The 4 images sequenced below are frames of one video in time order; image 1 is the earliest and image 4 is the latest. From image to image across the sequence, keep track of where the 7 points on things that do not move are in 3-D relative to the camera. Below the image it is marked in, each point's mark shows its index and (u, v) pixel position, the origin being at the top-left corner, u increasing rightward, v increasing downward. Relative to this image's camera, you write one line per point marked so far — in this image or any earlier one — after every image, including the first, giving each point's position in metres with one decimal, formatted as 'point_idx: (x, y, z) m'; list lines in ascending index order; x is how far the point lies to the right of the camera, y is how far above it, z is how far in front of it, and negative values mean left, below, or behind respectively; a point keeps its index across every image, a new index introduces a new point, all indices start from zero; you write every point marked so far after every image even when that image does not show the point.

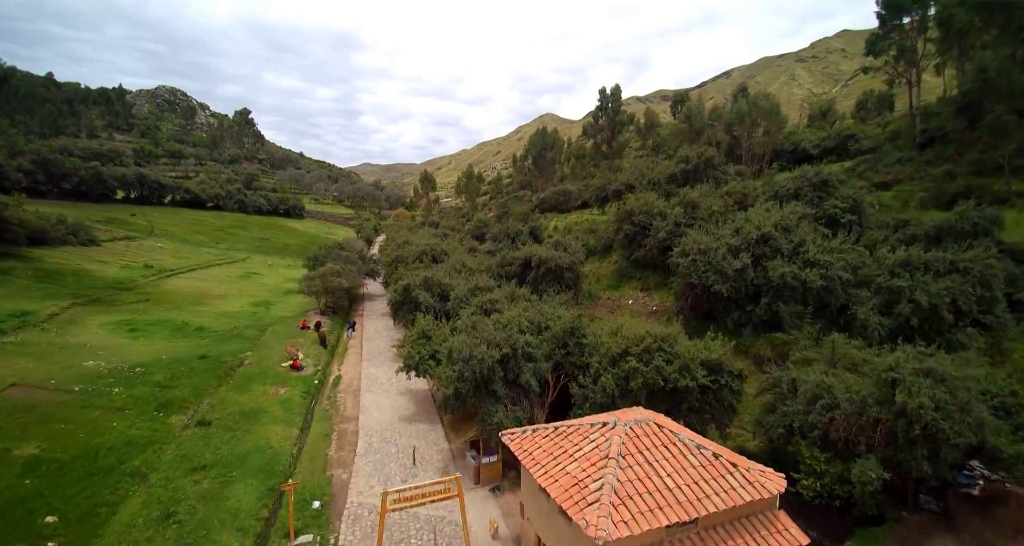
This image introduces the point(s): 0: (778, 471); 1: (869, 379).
0: (+10.7, -7.9, +18.2) m
1: (+13.6, -4.1, +17.2) m
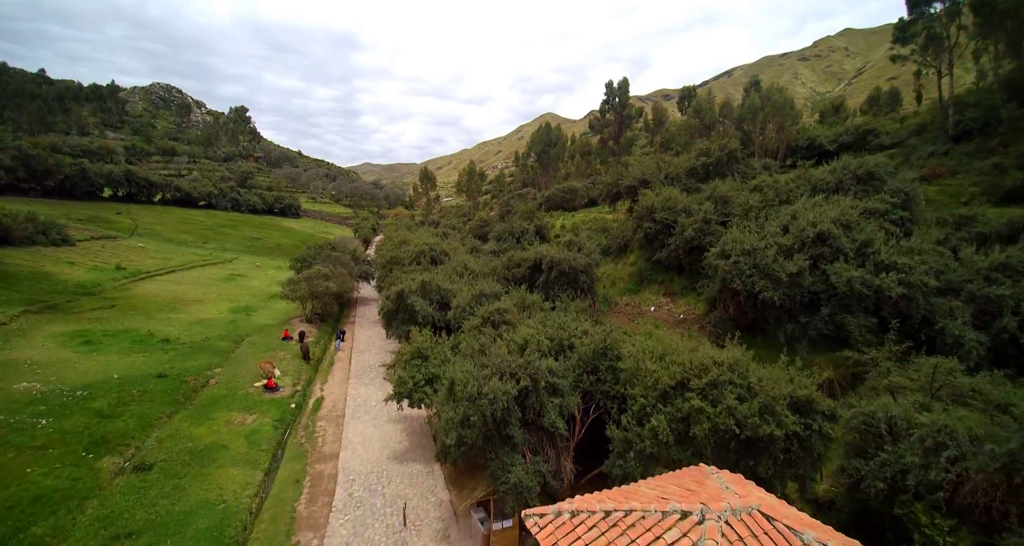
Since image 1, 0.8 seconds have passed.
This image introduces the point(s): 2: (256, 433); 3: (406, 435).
0: (+11.2, -8.1, +14.1) m
1: (+14.2, -4.3, +13.1) m
2: (-11.0, -6.9, +19.5) m
3: (-4.7, -7.1, +20.0) m
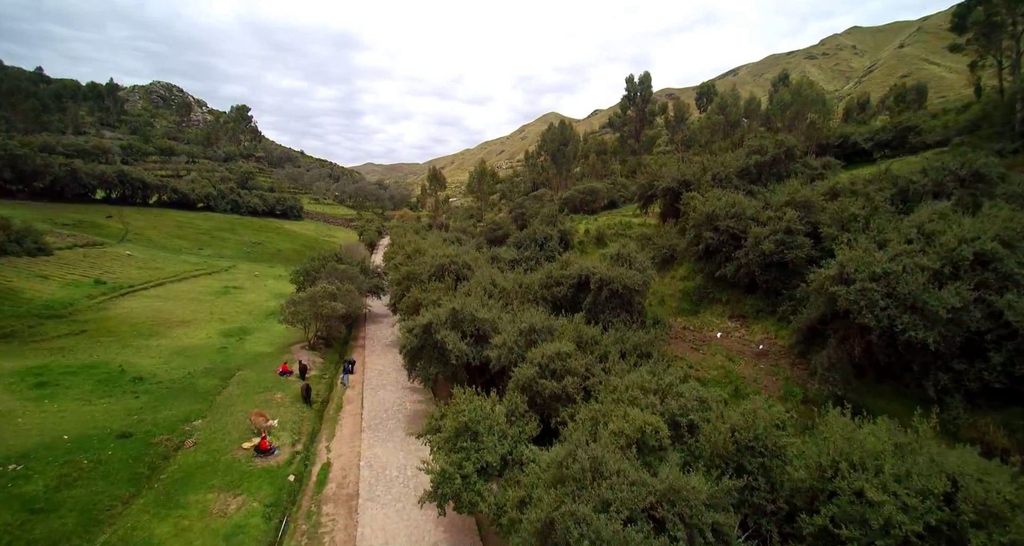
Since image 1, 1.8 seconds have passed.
0: (+13.7, -9.4, +8.8) m
1: (+16.6, -5.6, +7.8) m
2: (-8.5, -8.2, +14.3) m
3: (-2.2, -8.4, +14.8) m
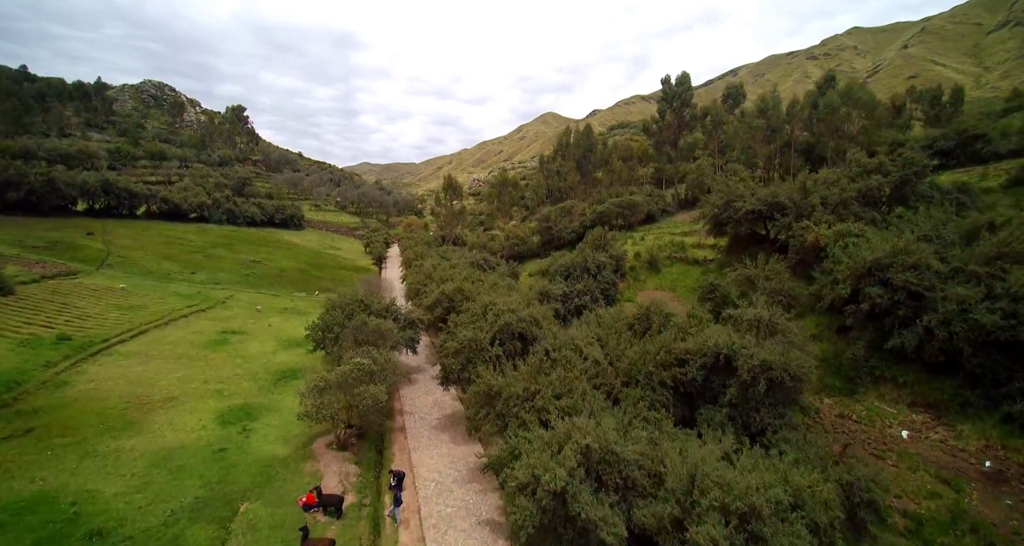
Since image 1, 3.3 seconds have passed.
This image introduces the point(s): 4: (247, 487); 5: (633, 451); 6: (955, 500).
0: (+18.8, -12.9, +1.1) m
1: (+21.8, -9.1, +0.2) m
2: (-3.4, -11.7, +6.4) m
3: (+2.9, -11.9, +6.9) m
4: (-11.3, -9.0, +19.2) m
5: (+3.8, -5.5, +14.2) m
6: (+17.2, -8.8, +17.5) m
